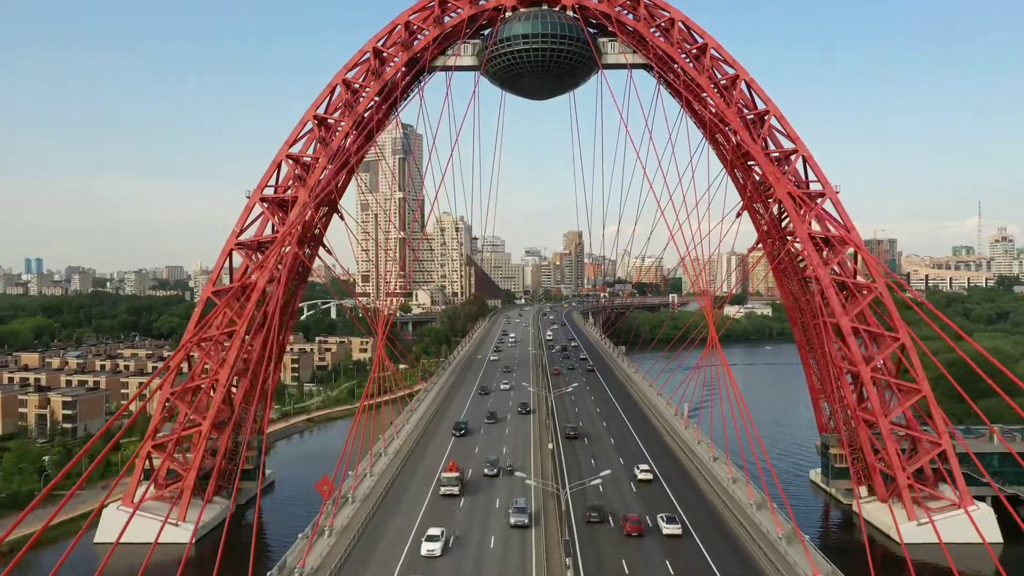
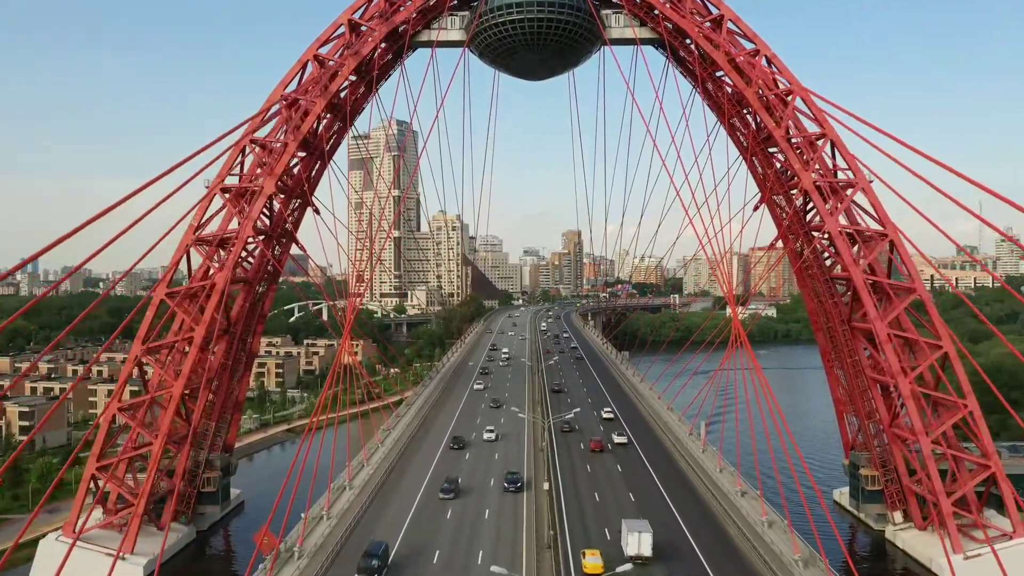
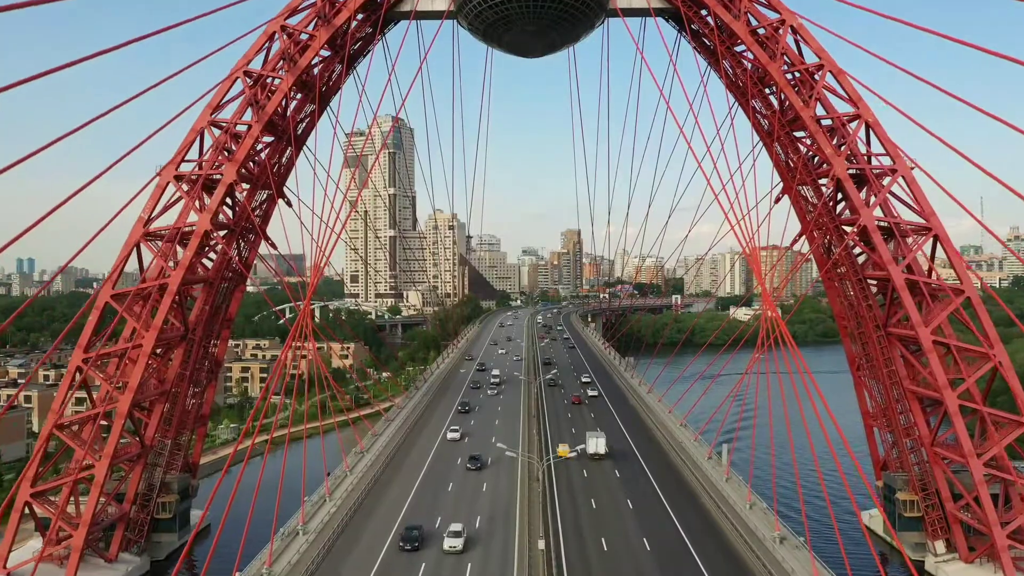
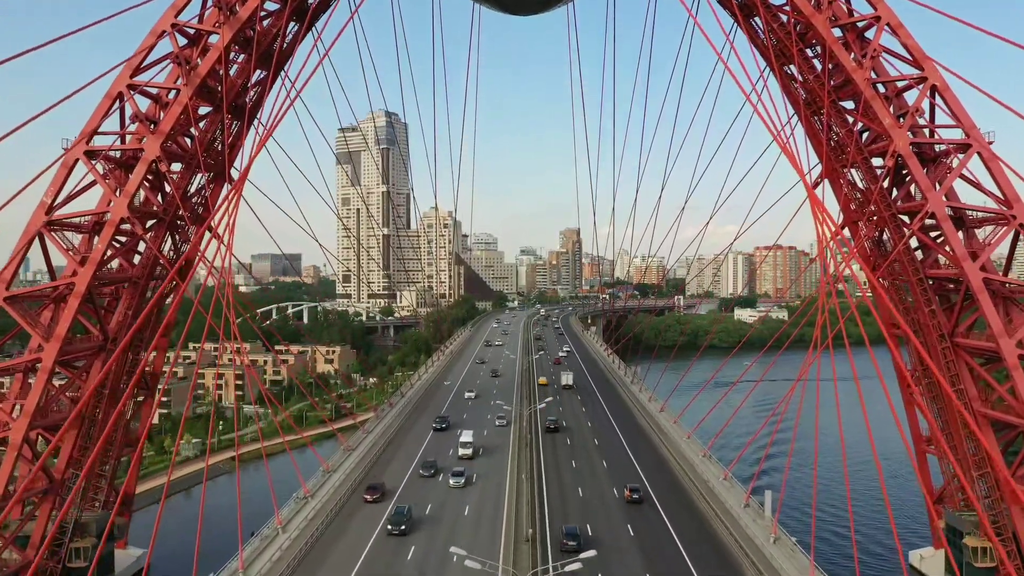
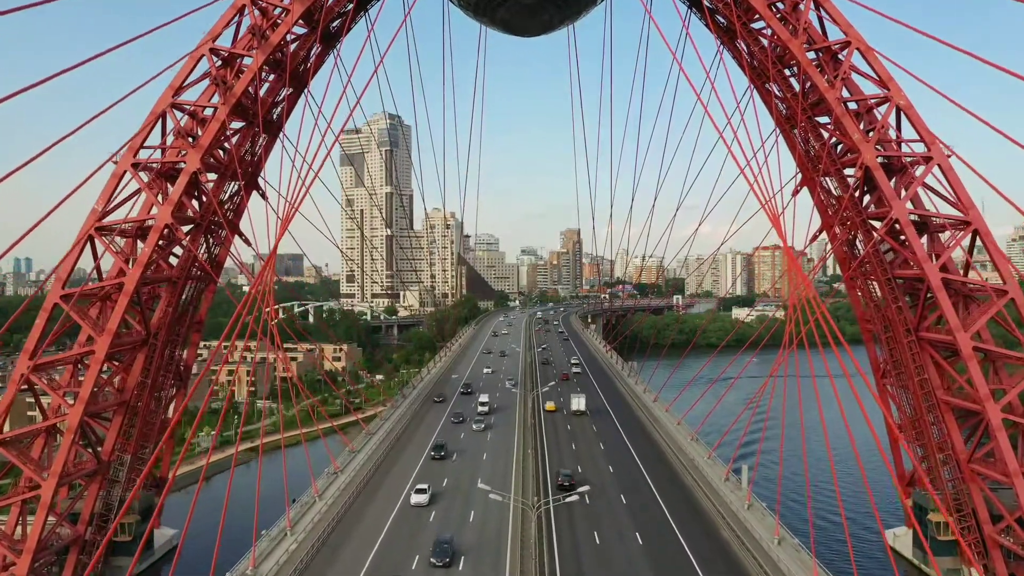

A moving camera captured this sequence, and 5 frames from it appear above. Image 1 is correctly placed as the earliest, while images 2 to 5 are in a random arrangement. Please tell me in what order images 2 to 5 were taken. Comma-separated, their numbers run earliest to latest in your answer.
2, 3, 5, 4
